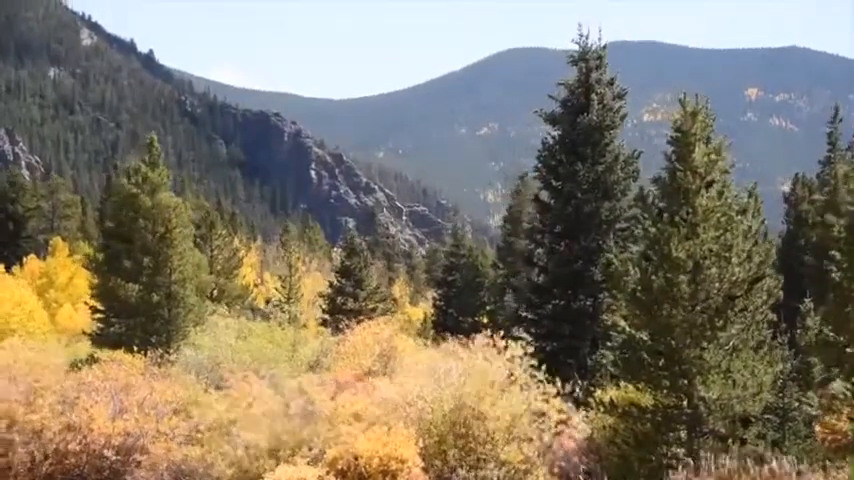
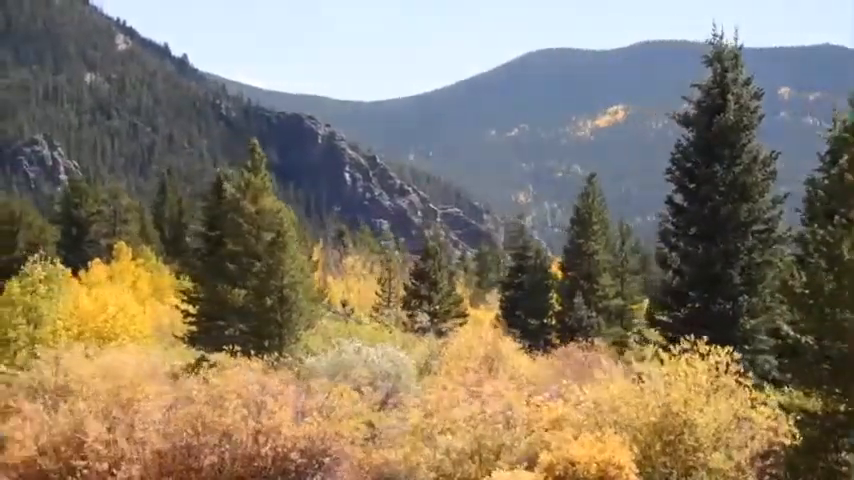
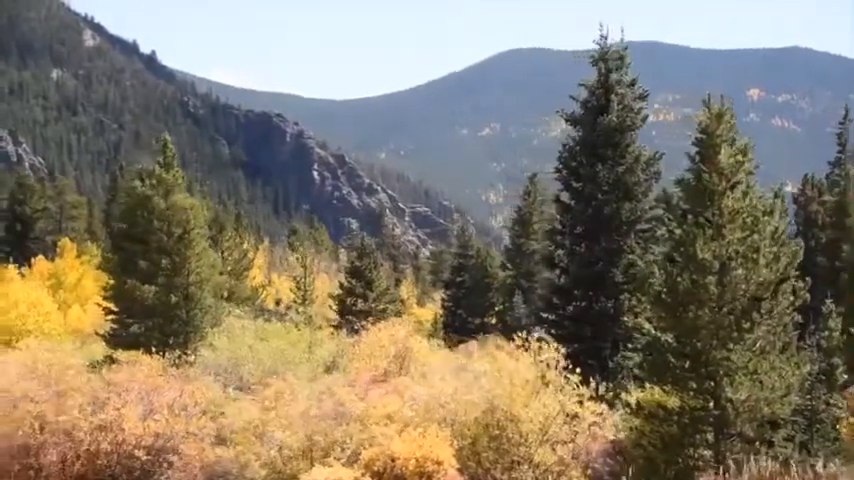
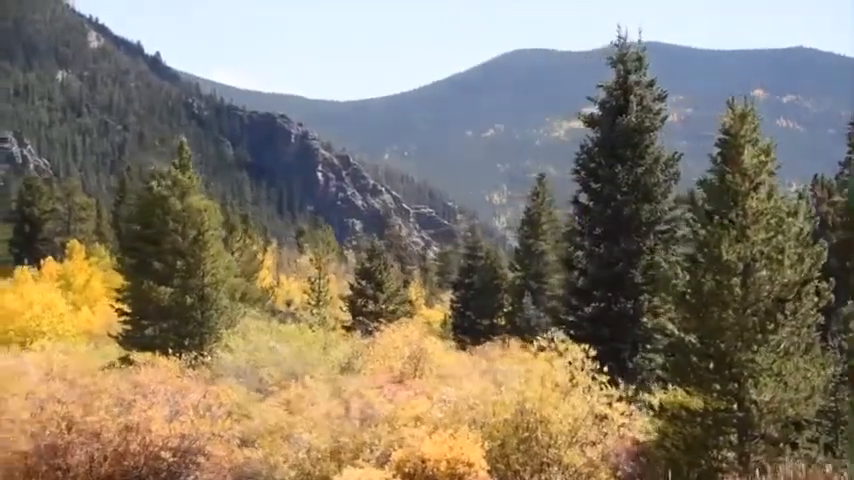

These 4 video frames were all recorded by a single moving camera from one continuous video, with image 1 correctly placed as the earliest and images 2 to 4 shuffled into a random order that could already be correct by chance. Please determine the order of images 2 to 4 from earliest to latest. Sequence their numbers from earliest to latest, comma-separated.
3, 4, 2
